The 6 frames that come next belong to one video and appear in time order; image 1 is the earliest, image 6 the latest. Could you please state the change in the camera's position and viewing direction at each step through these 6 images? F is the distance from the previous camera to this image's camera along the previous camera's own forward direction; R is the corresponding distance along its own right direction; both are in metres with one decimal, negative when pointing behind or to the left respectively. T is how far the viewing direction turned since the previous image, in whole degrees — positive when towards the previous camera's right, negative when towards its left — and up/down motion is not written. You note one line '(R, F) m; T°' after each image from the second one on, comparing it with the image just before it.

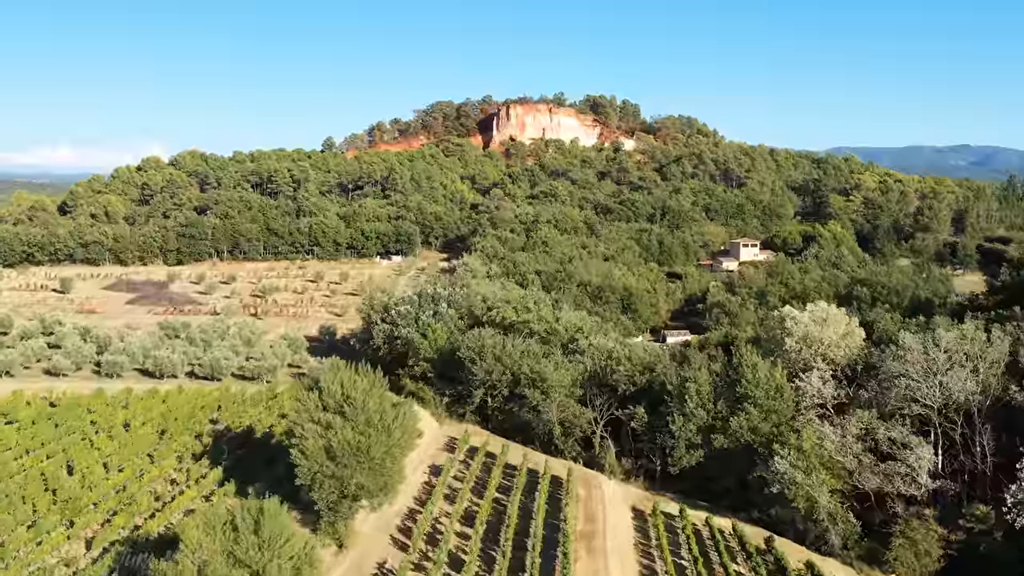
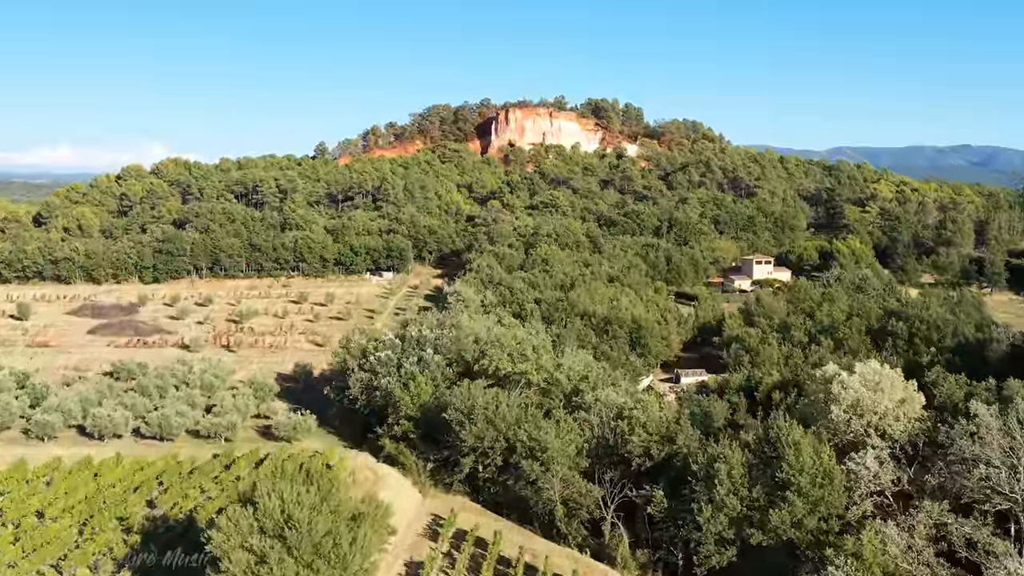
(+0.2, +4.5) m; 0°
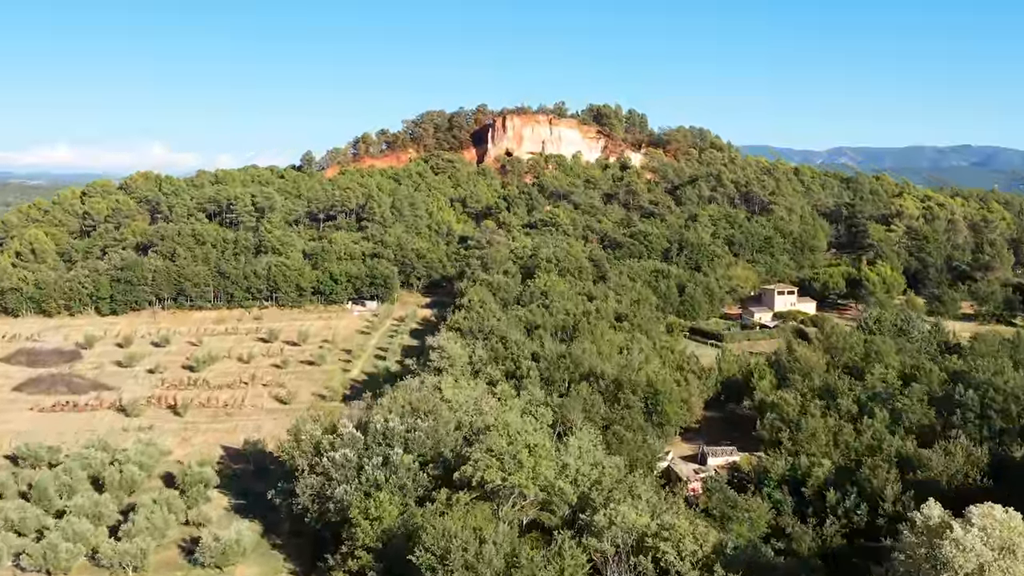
(+0.3, +6.6) m; 0°
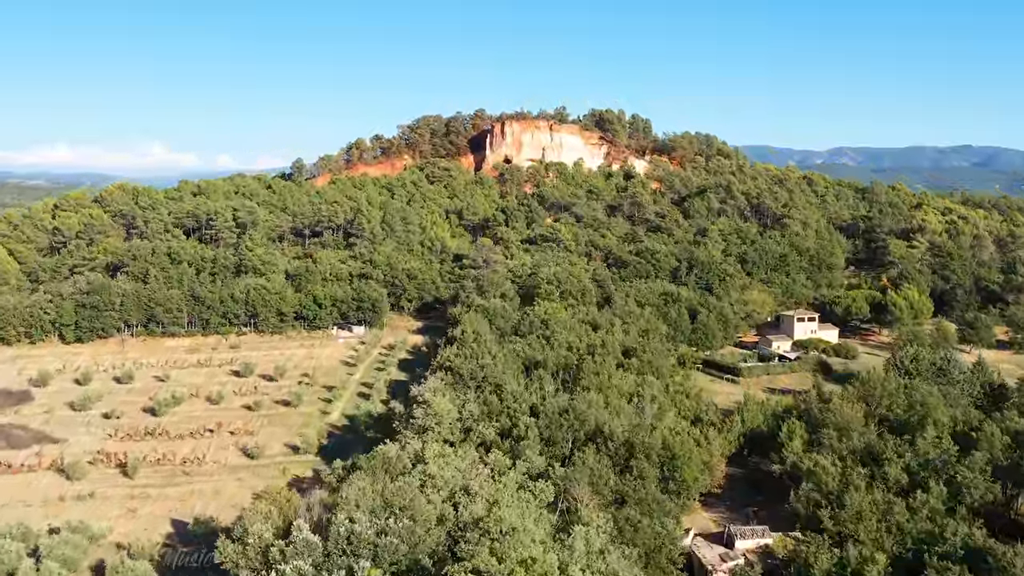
(+0.2, +4.7) m; 0°
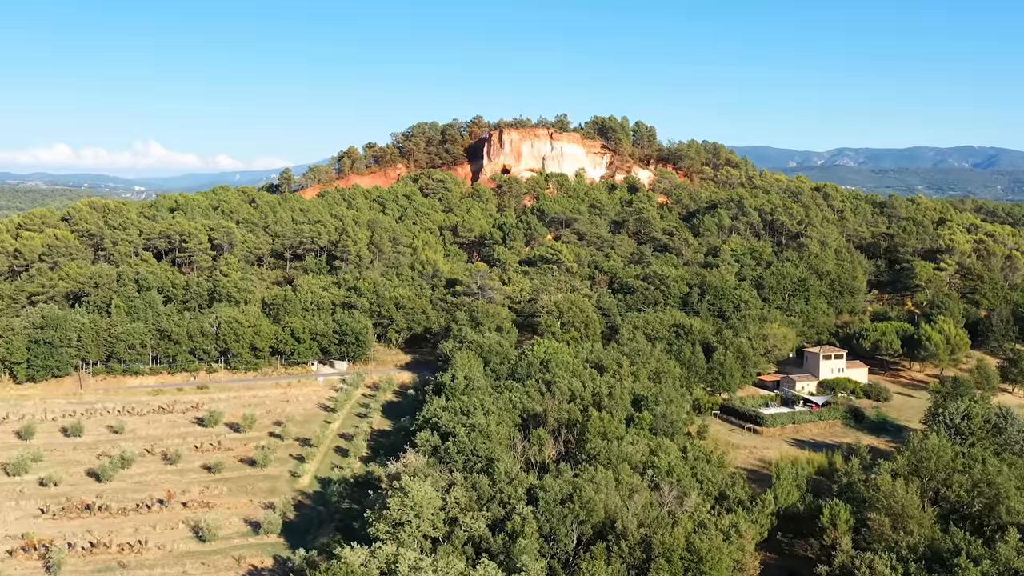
(+0.3, +5.3) m; 0°
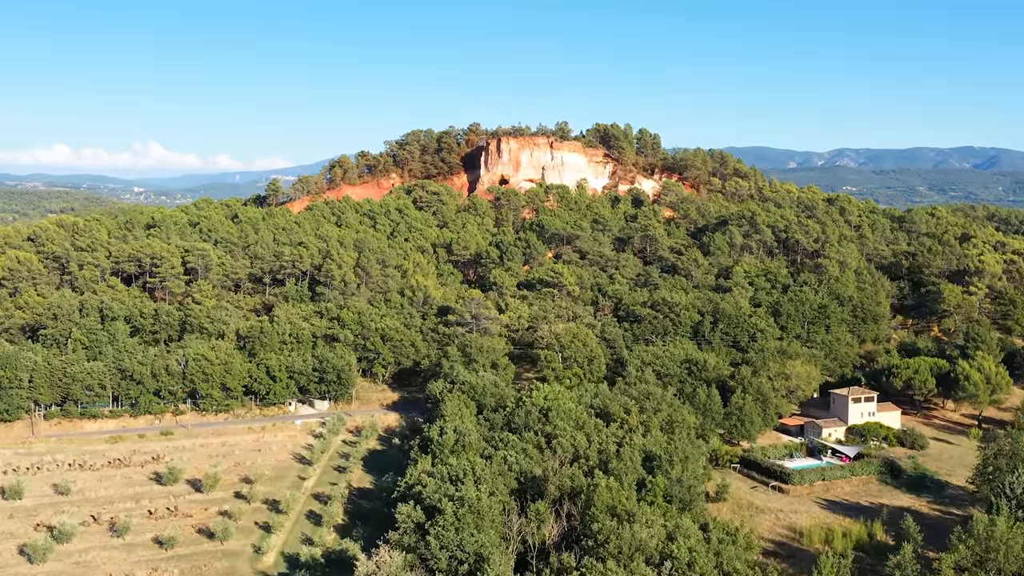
(+0.3, +4.9) m; 0°
